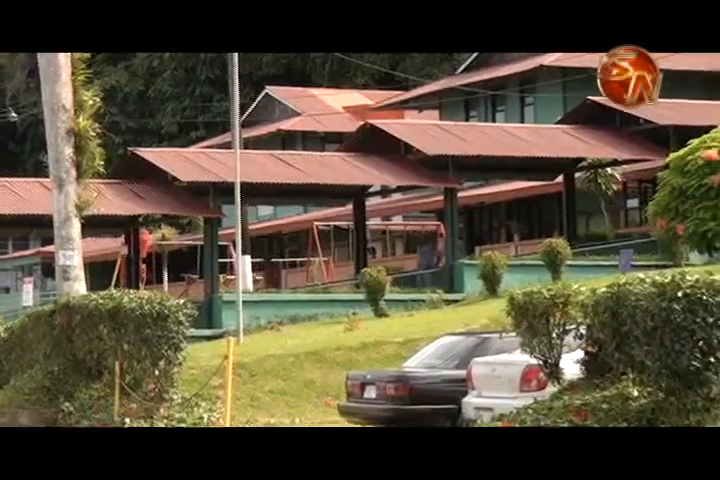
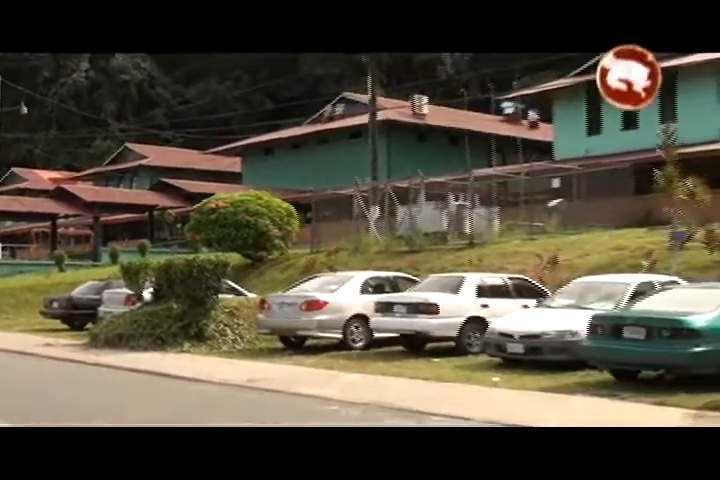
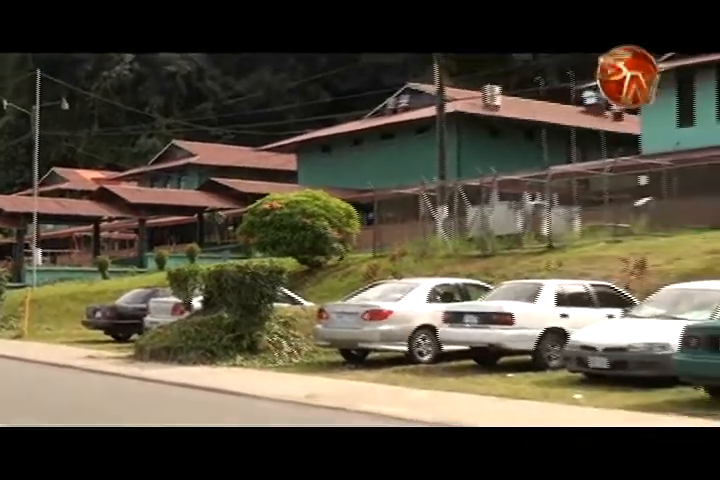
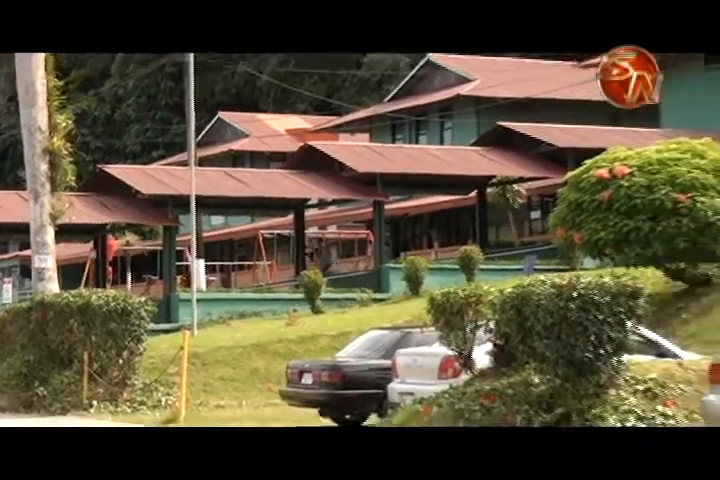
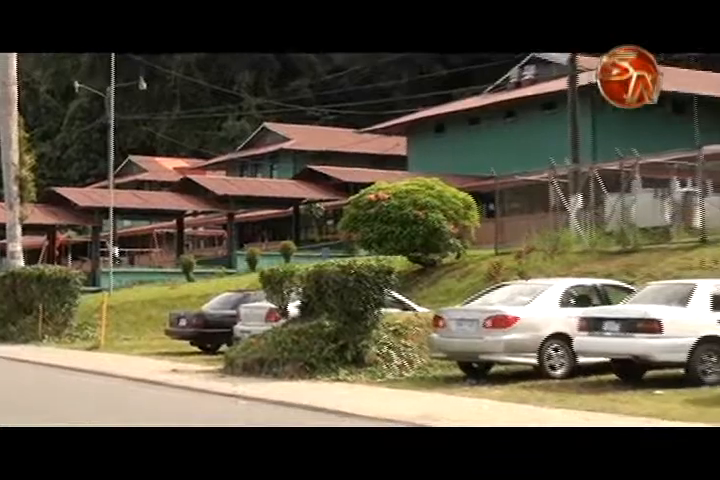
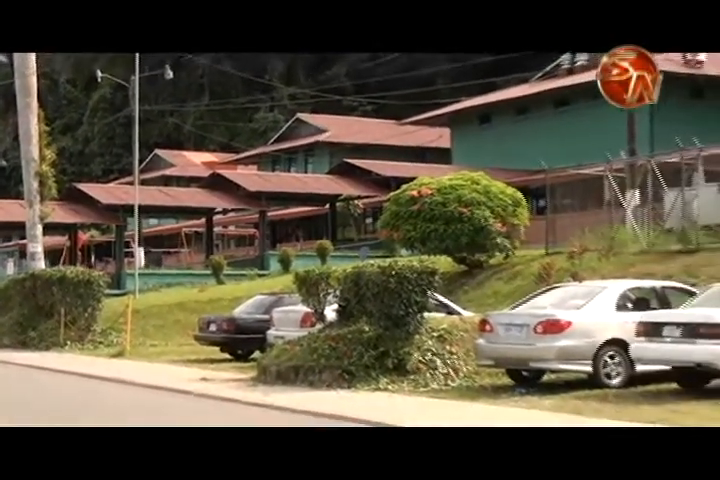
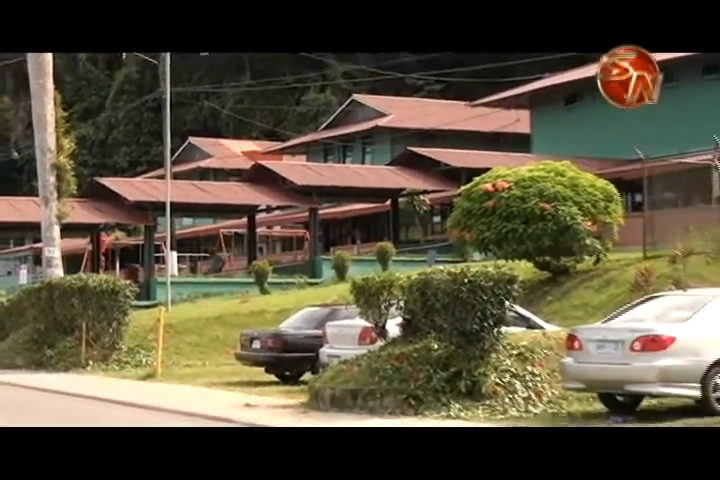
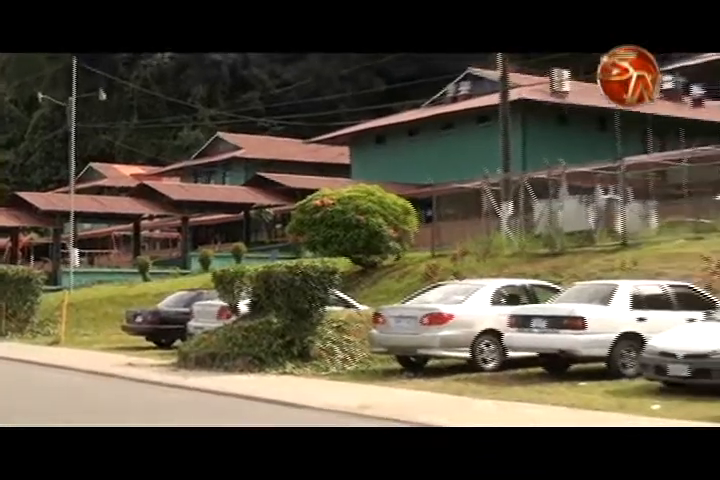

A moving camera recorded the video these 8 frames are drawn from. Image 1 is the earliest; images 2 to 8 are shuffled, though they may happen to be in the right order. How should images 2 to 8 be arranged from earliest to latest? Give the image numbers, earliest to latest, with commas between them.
4, 7, 6, 5, 8, 3, 2
